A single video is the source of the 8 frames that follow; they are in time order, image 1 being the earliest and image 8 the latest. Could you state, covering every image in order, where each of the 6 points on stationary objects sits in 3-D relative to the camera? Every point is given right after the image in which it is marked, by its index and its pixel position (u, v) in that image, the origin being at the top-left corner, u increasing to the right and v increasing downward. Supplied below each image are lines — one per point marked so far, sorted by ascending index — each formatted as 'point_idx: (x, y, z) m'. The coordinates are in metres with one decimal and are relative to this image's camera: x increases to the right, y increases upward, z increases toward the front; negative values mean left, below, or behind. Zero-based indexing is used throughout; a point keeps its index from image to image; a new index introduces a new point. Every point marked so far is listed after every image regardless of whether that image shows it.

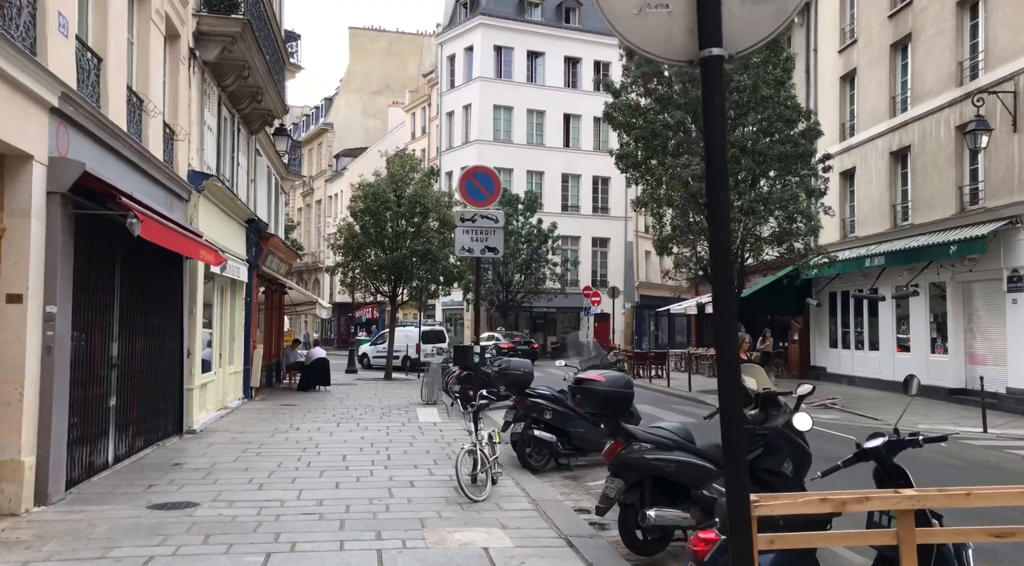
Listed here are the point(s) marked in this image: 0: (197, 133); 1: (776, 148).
0: (-5.0, +2.4, +13.0) m
1: (+6.1, +3.2, +18.8) m
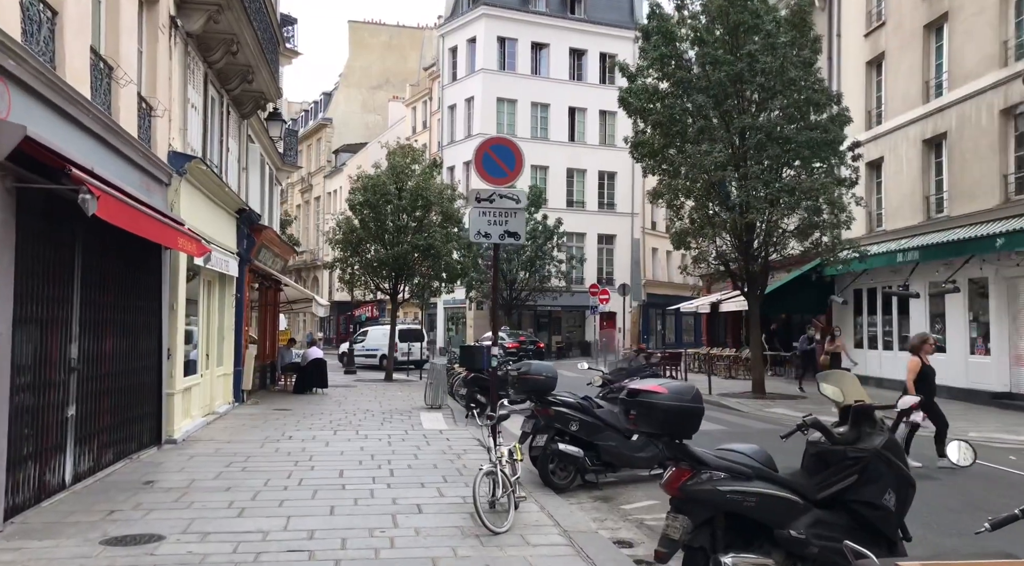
0: (-4.8, +2.5, +11.7) m
1: (+6.4, +3.2, +17.6) m
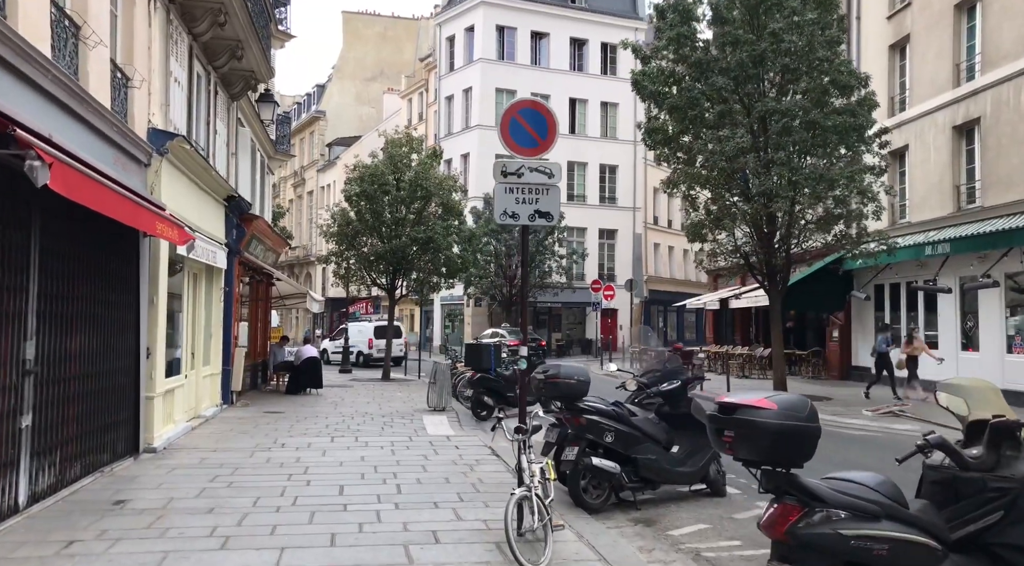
0: (-4.6, +2.6, +10.6) m
1: (+6.5, +3.4, +16.6) m
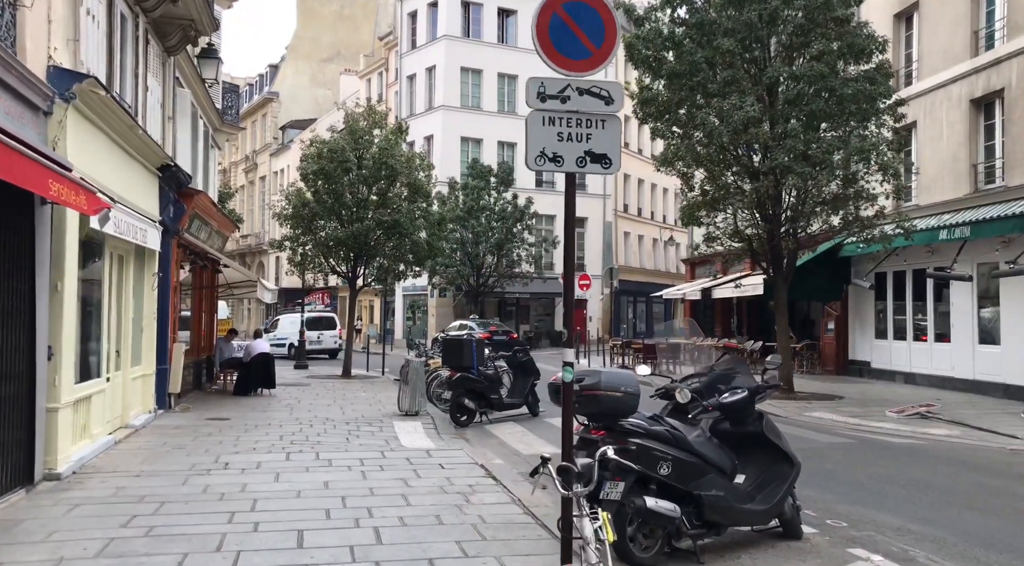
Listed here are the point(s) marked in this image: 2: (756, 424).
0: (-4.6, +2.8, +8.4) m
1: (+6.2, +3.6, +14.9) m
2: (+1.8, -1.0, +6.0) m
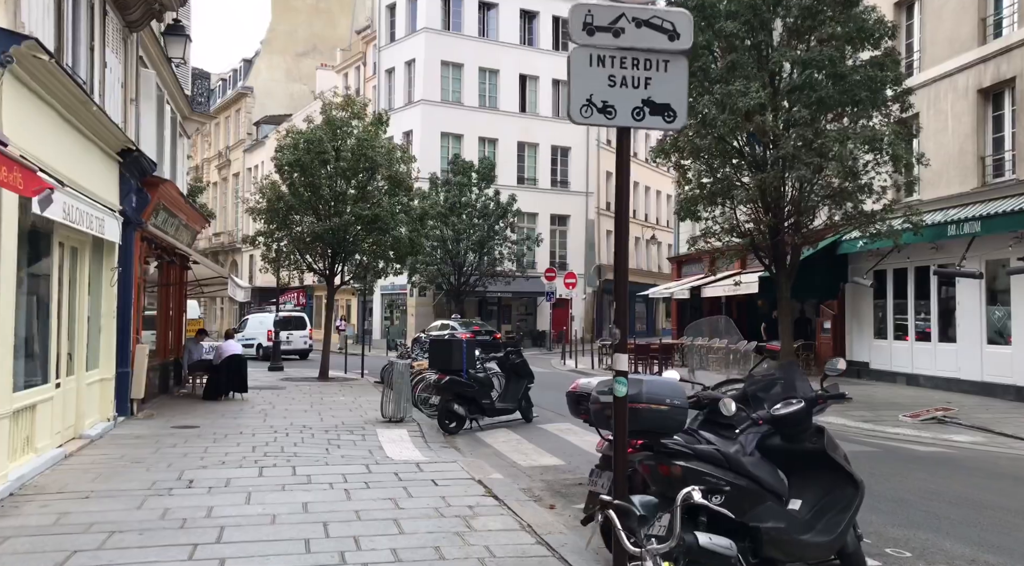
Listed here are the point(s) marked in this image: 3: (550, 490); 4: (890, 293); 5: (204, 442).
0: (-4.5, +2.8, +7.3) m
1: (+6.0, +3.7, +14.2) m
2: (+1.9, -1.0, +5.1) m
3: (+0.4, -2.1, +8.1) m
4: (+8.7, -0.2, +18.9) m
5: (-4.0, -2.0, +10.5) m
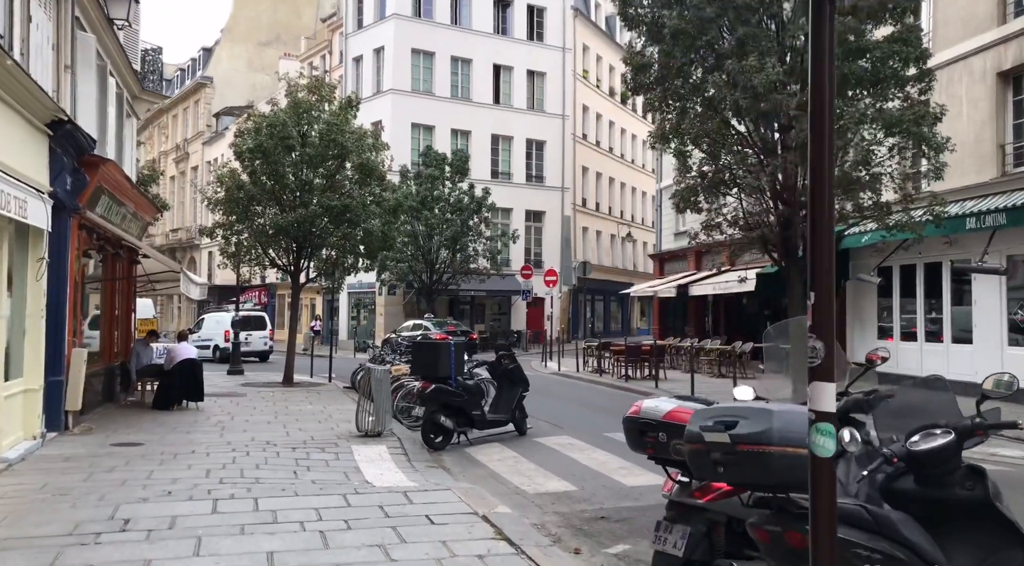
0: (-4.4, +2.9, +5.7) m
1: (+5.9, +3.7, +13.0) m
2: (+2.1, -0.9, +3.8) m
3: (+0.5, -2.0, +6.7) m
4: (+8.4, -0.2, +17.8) m
5: (-4.0, -2.0, +8.9) m
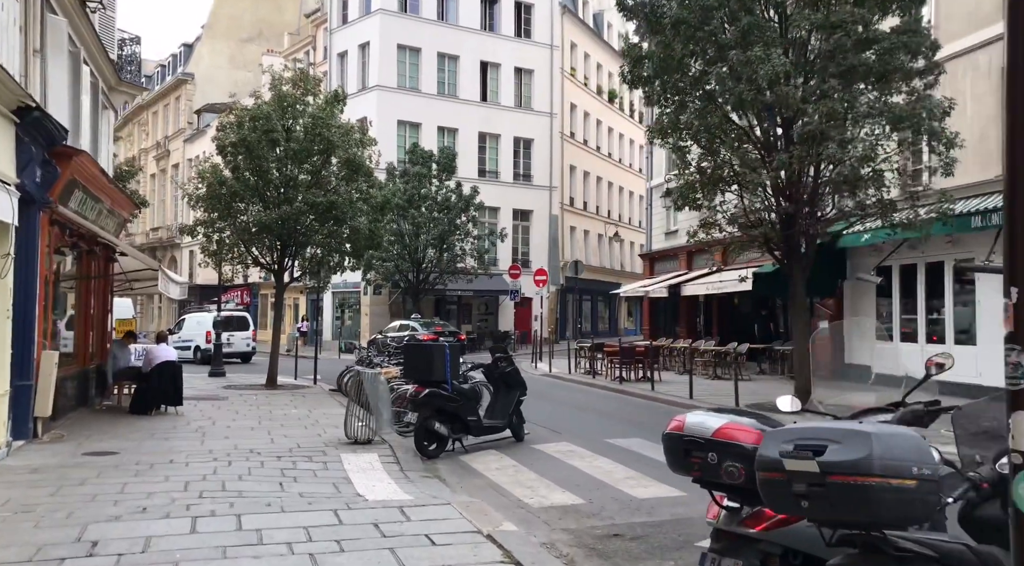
0: (-4.3, +2.9, +5.1) m
1: (+5.8, +3.7, +12.6) m
2: (+2.2, -0.9, +3.3) m
3: (+0.5, -2.0, +6.2) m
4: (+8.2, -0.2, +17.4) m
5: (-4.0, -2.0, +8.3) m
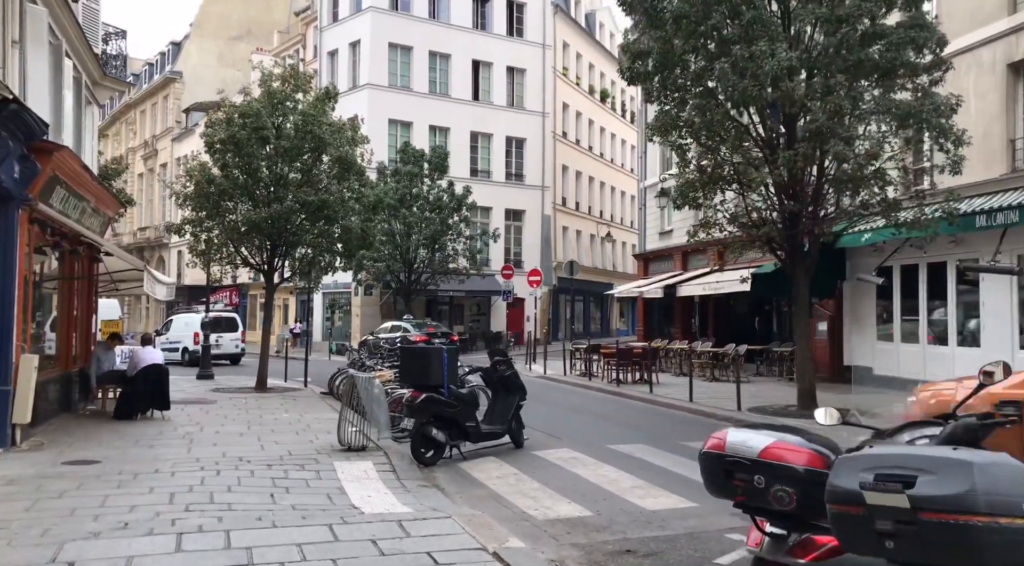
0: (-4.3, +2.9, +4.7) m
1: (+5.8, +3.7, +12.3) m
2: (+2.3, -0.9, +2.9) m
3: (+0.6, -2.0, +5.8) m
4: (+8.1, -0.2, +17.2) m
5: (-3.9, -2.0, +7.9) m
